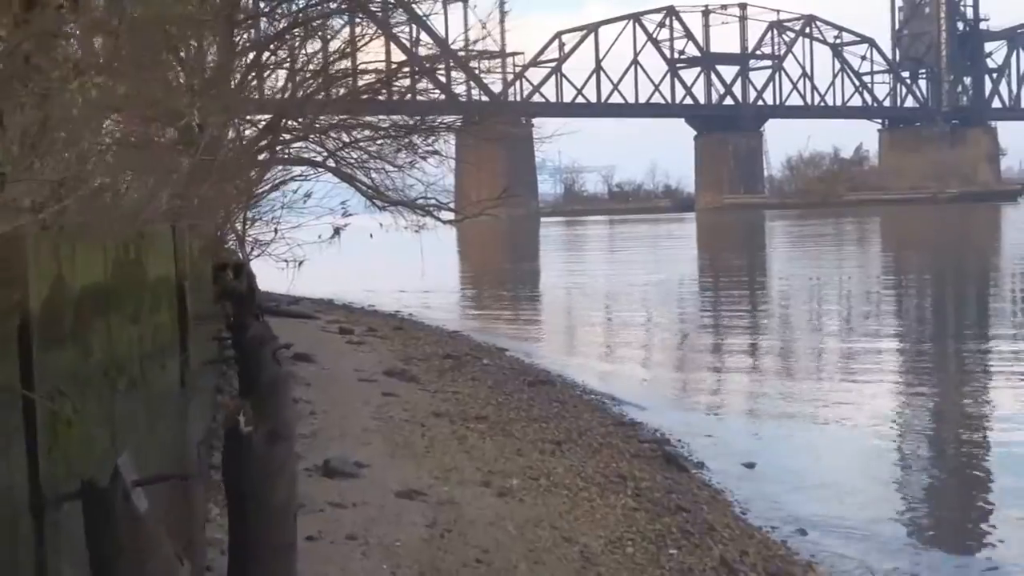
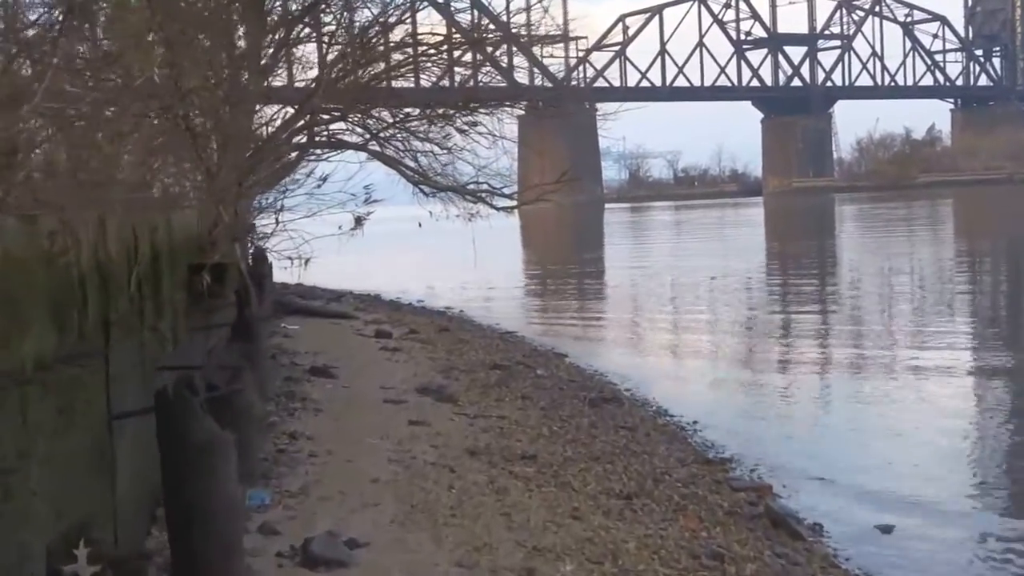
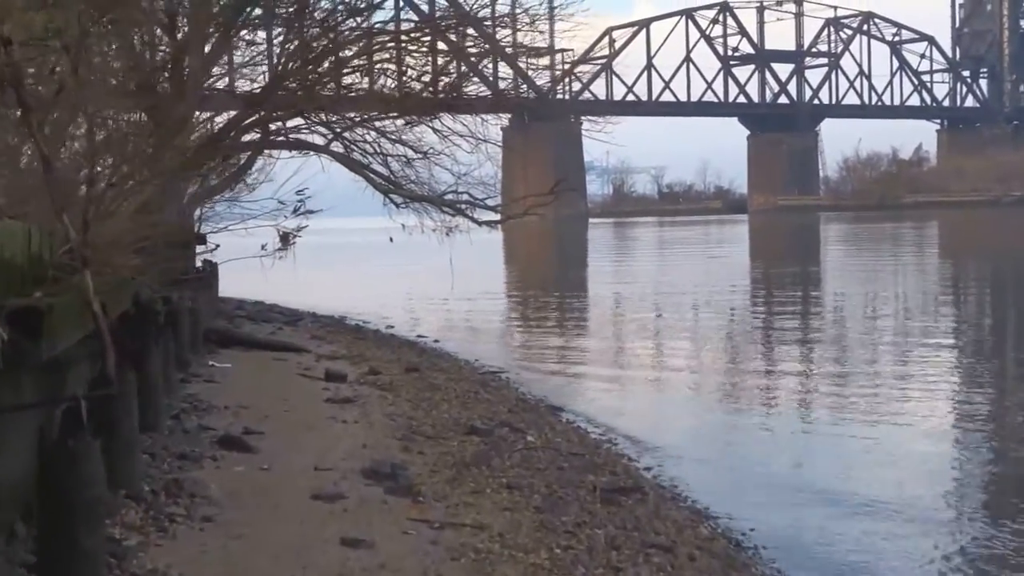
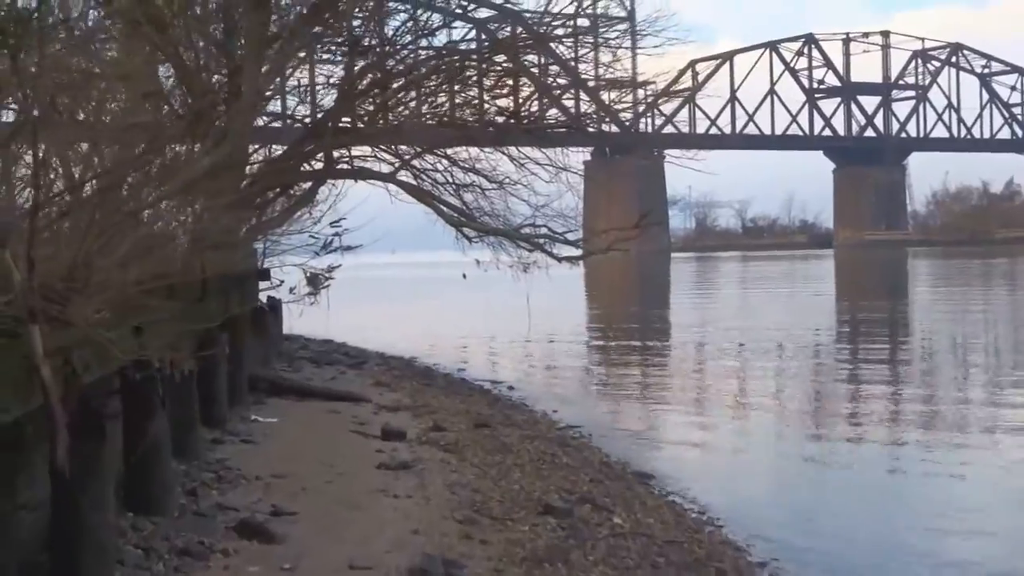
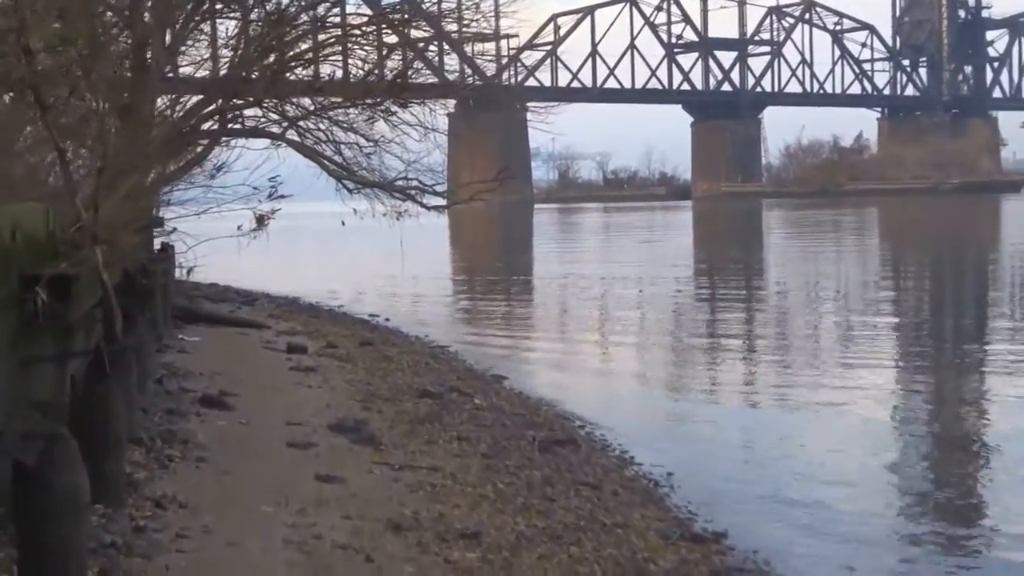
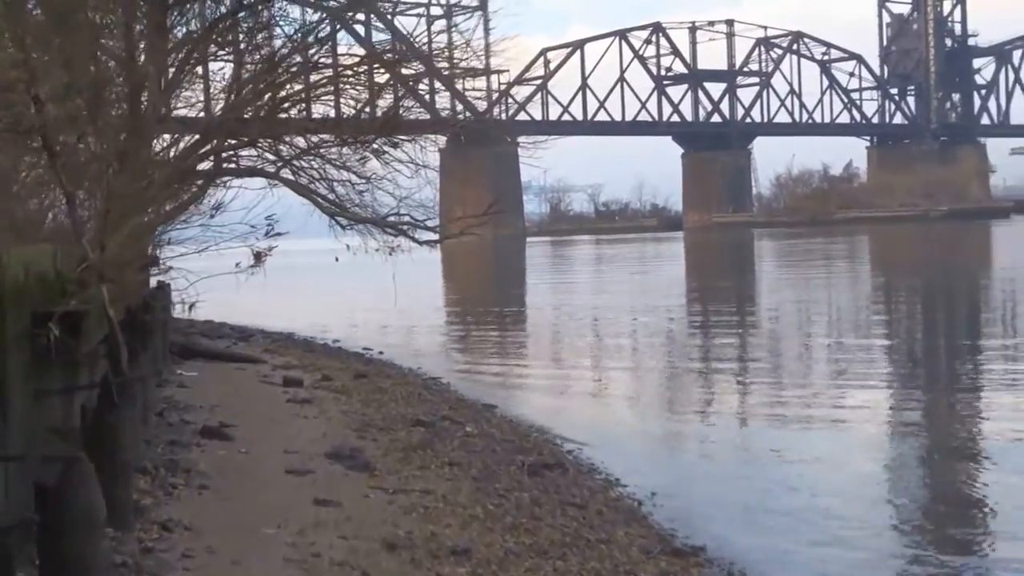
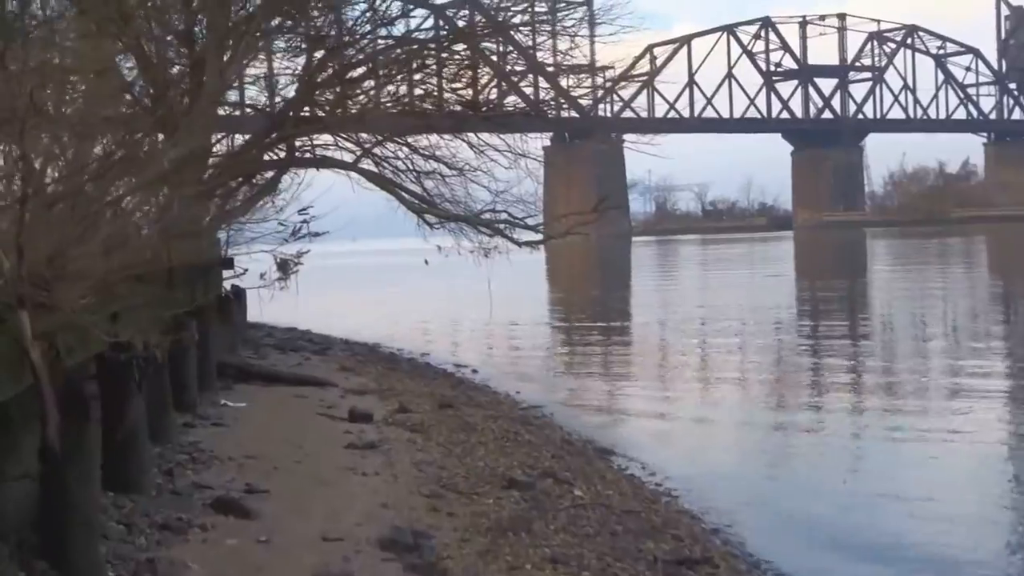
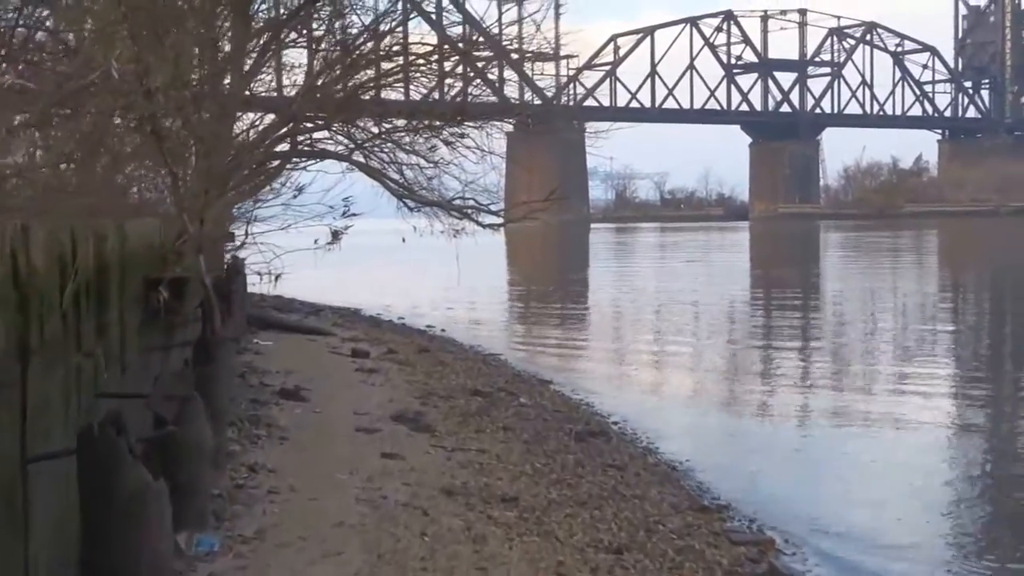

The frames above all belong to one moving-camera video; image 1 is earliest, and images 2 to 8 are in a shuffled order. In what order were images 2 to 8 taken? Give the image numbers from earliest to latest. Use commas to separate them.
2, 8, 6, 5, 3, 7, 4
